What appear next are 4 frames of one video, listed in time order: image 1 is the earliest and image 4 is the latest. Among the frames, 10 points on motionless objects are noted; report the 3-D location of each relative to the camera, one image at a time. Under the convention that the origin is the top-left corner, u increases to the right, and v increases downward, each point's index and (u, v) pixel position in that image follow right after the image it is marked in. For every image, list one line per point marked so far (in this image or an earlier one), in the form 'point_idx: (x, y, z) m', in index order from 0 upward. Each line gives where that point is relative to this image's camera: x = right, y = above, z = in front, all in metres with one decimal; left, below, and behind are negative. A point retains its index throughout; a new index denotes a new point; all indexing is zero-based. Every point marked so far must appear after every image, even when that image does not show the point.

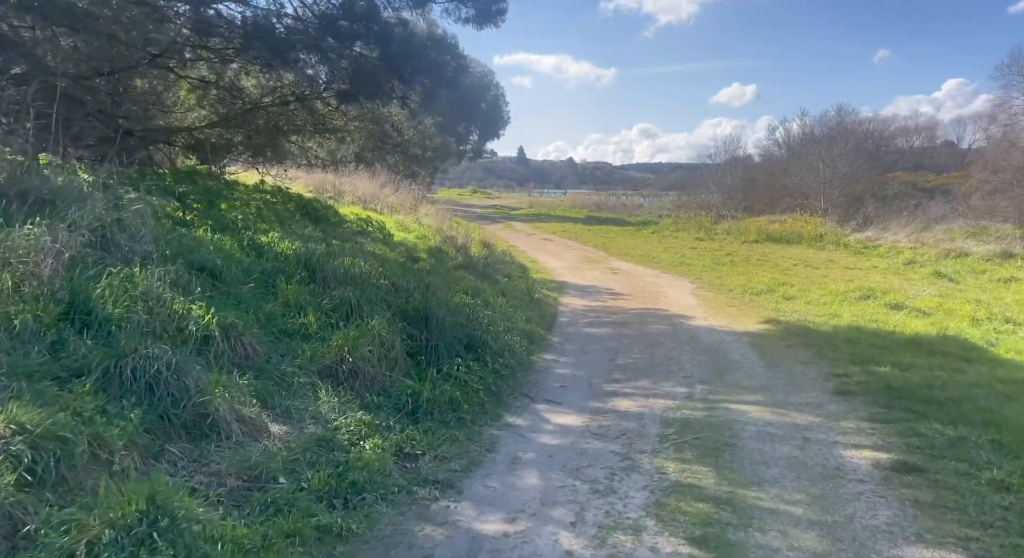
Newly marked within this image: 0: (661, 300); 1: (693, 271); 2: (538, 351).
0: (+2.7, -0.4, +12.4) m
1: (+4.5, +0.2, +17.3) m
2: (+0.3, -0.8, +7.9) m
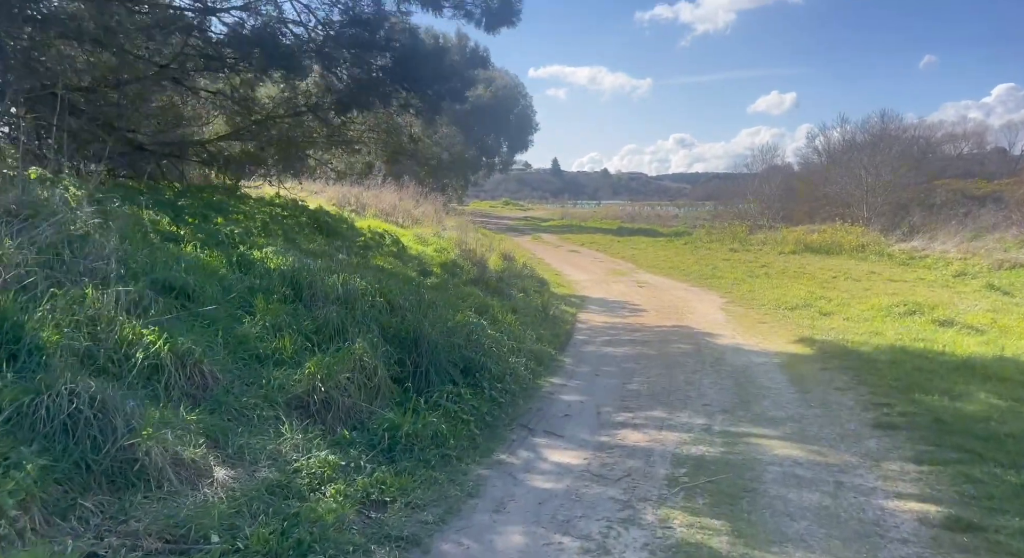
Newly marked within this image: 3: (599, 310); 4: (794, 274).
0: (+3.0, -0.6, +11.7) m
1: (+5.1, -0.1, +16.5) m
2: (+0.4, -1.0, +7.3) m
3: (+1.6, -0.6, +12.6) m
4: (+7.7, +0.1, +18.7) m
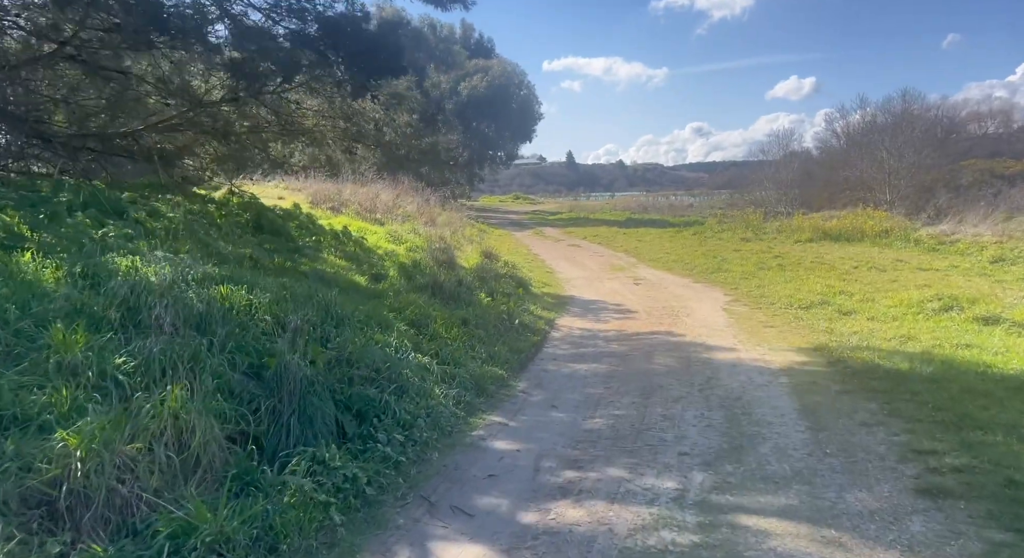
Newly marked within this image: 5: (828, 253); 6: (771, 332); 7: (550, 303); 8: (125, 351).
0: (+2.5, -0.6, +10.1) m
1: (+4.7, 0.0, +14.8) m
2: (-0.2, -1.1, +5.7) m
3: (+1.1, -0.6, +10.9) m
4: (+7.3, +0.3, +16.9) m
5: (+8.9, +0.7, +19.5) m
6: (+3.4, -0.7, +8.9) m
7: (+0.7, -0.4, +11.8) m
8: (-2.3, -0.5, +4.2) m
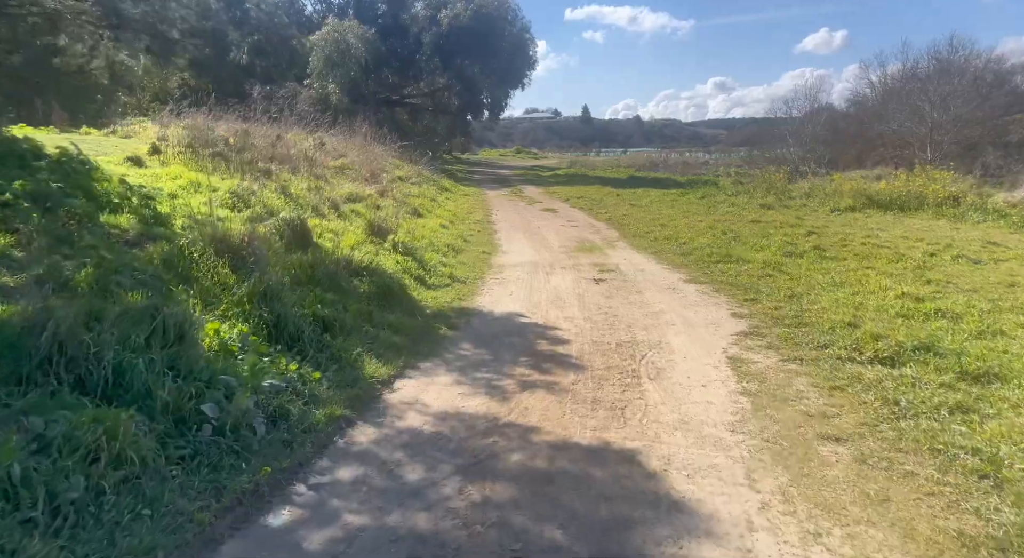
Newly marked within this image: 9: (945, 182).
0: (+0.9, -0.8, +4.8) m
1: (+3.2, +0.1, +9.5) m
2: (-1.9, -1.5, +0.6) m
3: (-0.4, -0.7, +5.7) m
4: (+5.9, +0.5, +11.5) m
5: (+7.6, +1.0, +14.0) m
6: (+1.8, -1.0, +3.7) m
7: (-0.9, -0.5, +6.6) m
8: (-4.0, -1.0, -1.0) m
9: (+11.9, +2.6, +19.0) m
